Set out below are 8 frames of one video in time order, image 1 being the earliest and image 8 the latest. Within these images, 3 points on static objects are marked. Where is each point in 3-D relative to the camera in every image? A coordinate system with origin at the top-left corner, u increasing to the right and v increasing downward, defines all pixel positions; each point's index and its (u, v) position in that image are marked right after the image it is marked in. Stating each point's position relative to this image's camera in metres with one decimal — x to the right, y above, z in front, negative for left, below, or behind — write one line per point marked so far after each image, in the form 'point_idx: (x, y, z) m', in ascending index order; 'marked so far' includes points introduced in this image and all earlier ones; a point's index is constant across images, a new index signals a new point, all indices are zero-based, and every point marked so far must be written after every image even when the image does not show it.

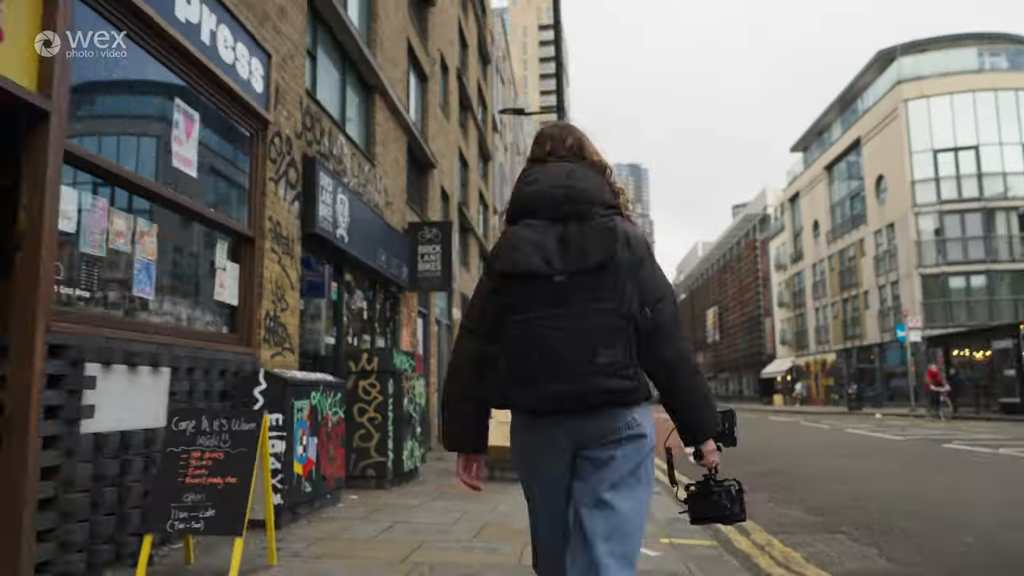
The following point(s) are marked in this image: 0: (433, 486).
0: (-0.8, -2.0, +8.3) m
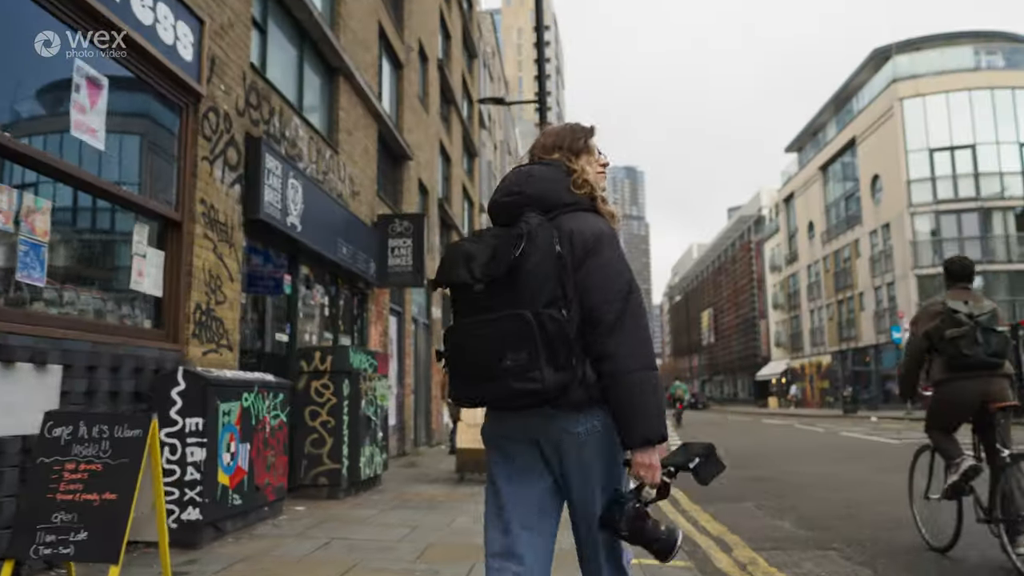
0: (-1.1, -2.0, +7.7) m
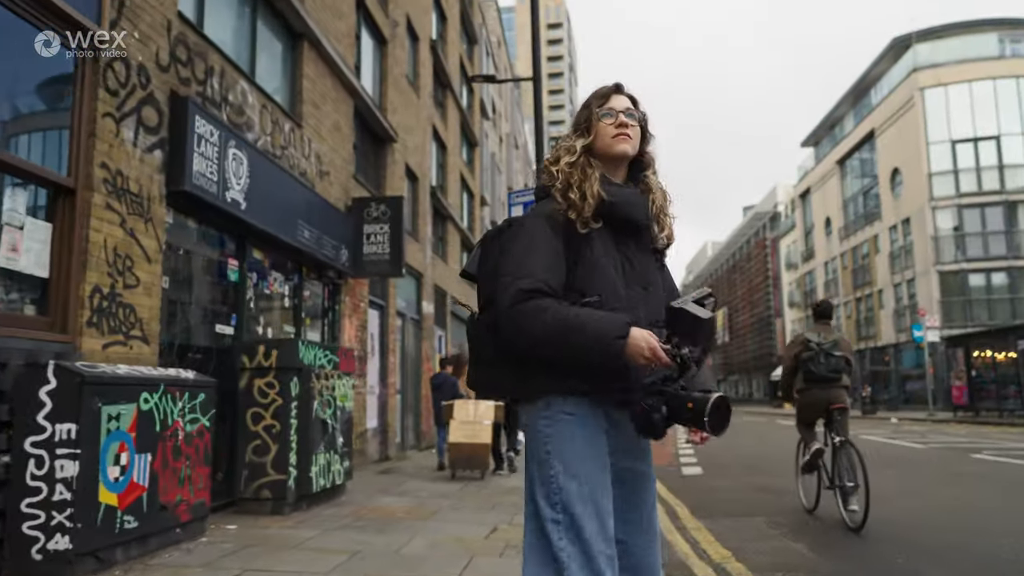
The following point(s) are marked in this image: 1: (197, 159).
0: (-1.3, -1.9, +6.8) m
1: (-2.3, +0.9, +5.8) m
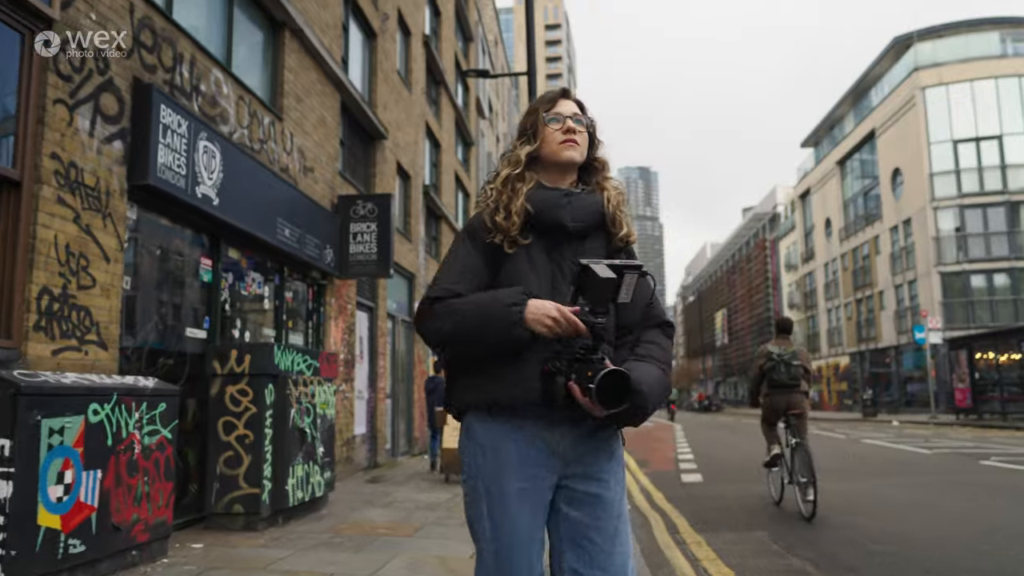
0: (-1.4, -1.9, +6.4) m
1: (-2.4, +0.9, +5.5) m
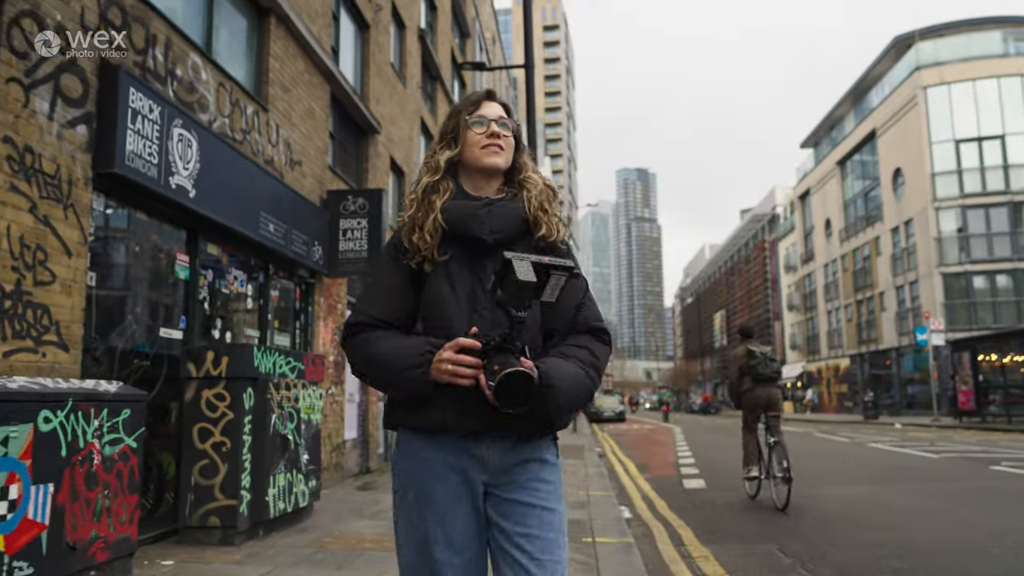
0: (-1.5, -1.9, +6.0) m
1: (-2.4, +0.9, +5.1) m
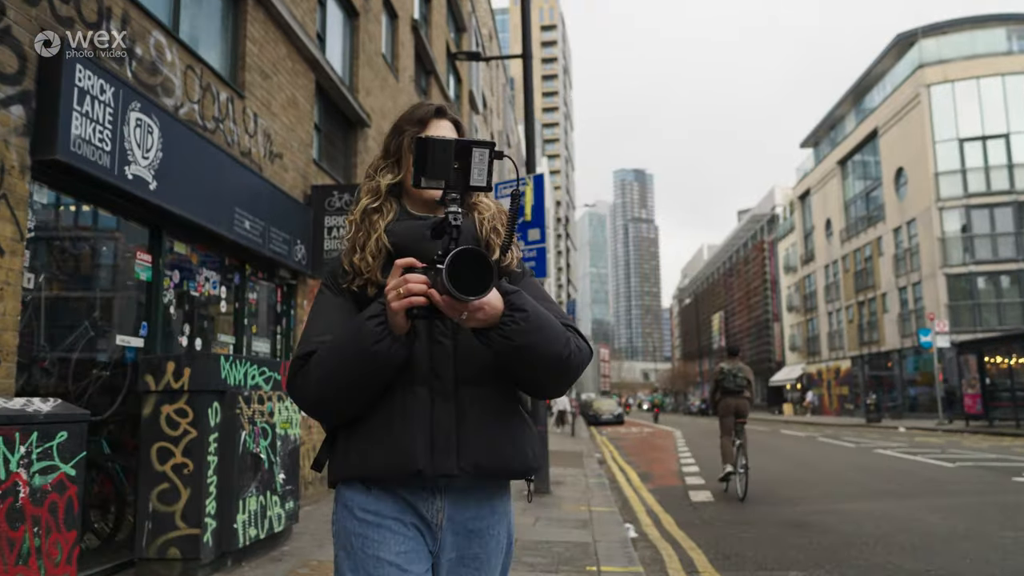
0: (-1.5, -1.9, +5.4) m
1: (-2.4, +0.9, +4.5) m
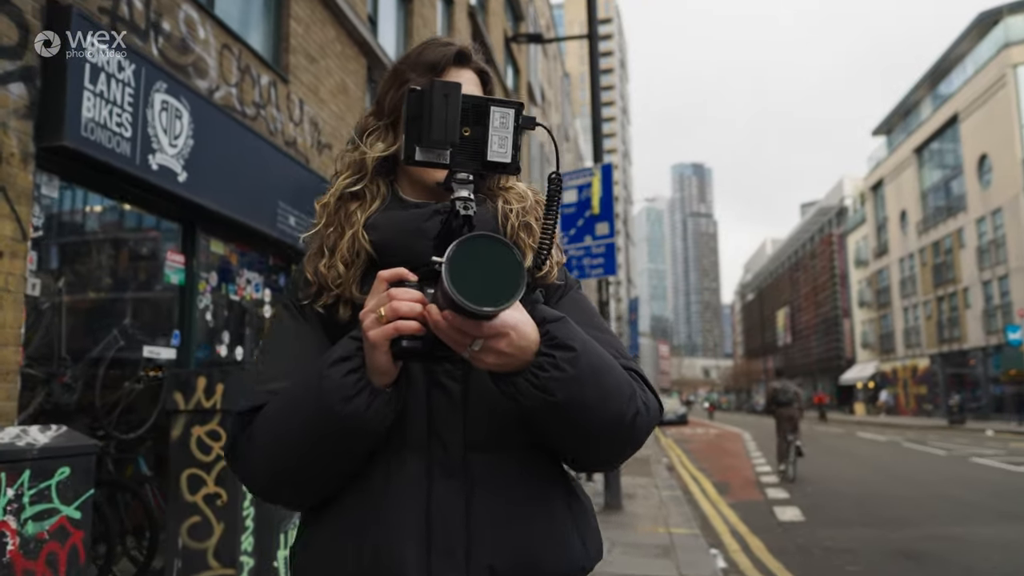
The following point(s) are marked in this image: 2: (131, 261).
0: (-1.0, -1.9, +4.8) m
1: (-2.0, +0.9, +3.9) m
2: (-2.3, +0.2, +5.0) m
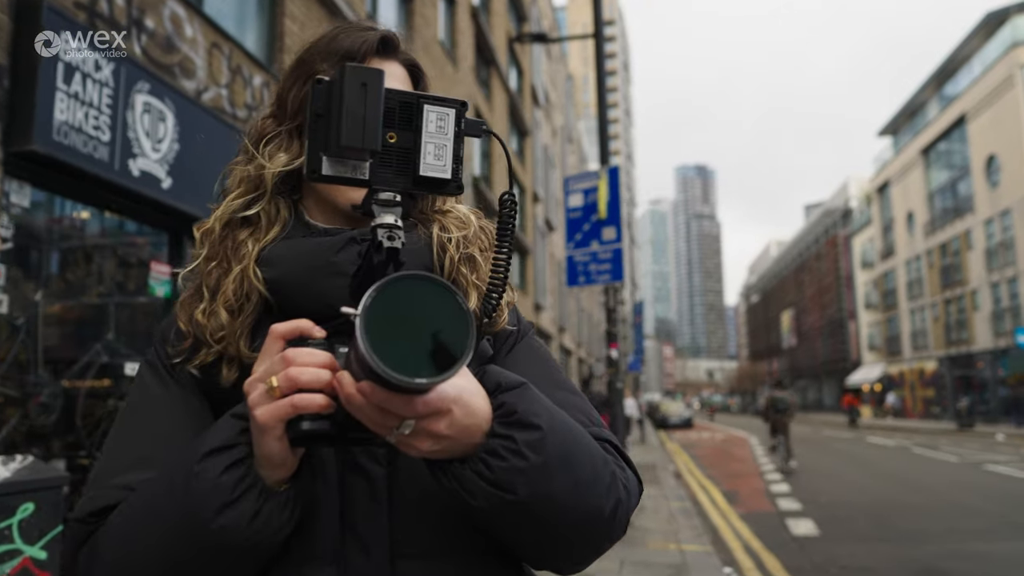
0: (-1.0, -2.0, +4.5) m
1: (-2.0, +0.8, +3.6) m
2: (-2.3, +0.1, +4.7) m
